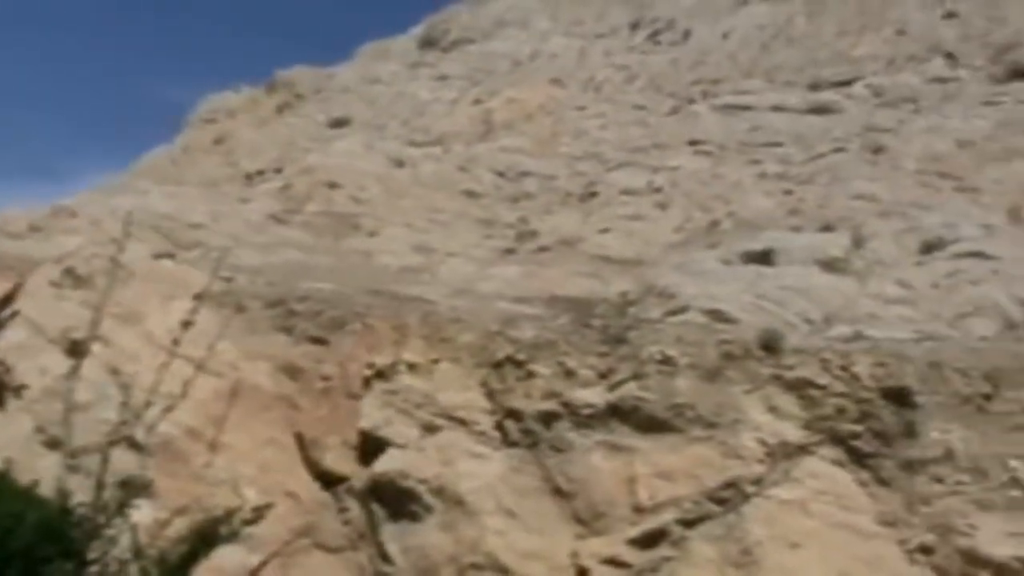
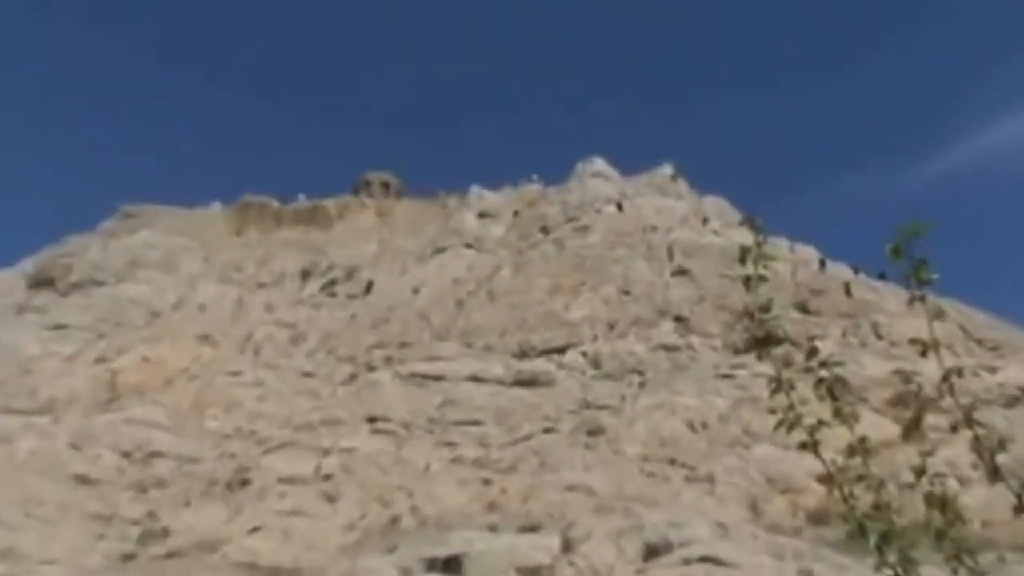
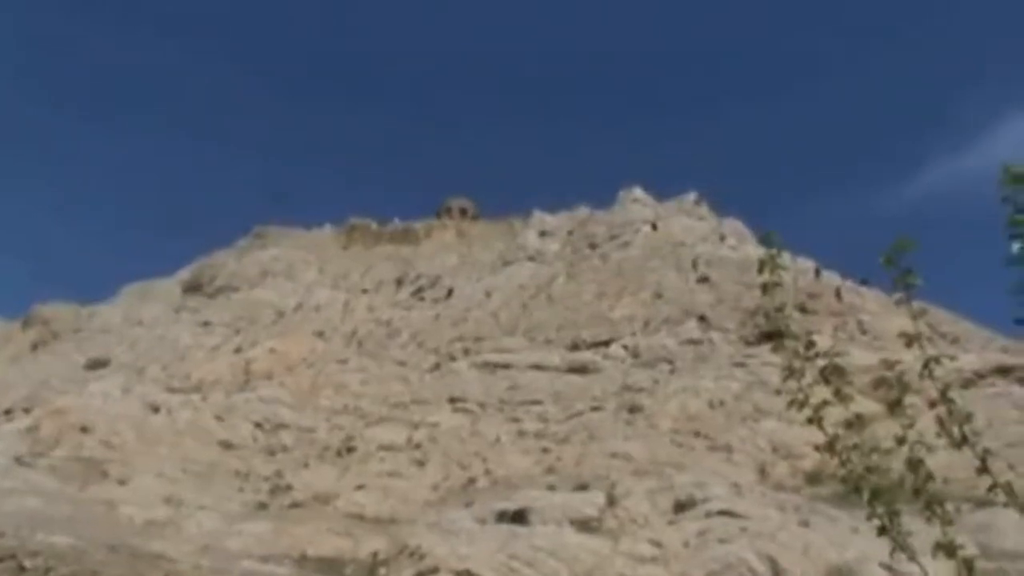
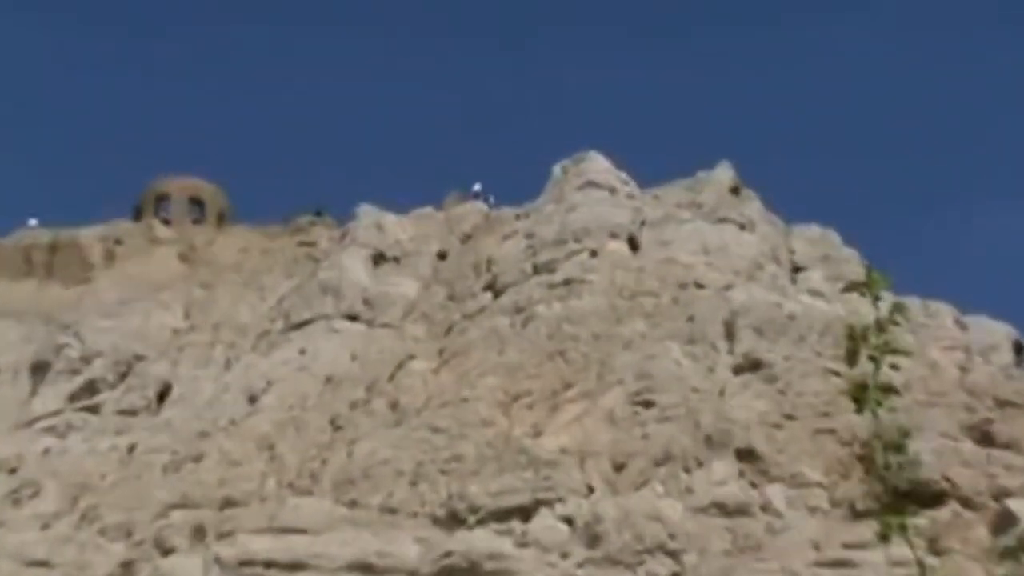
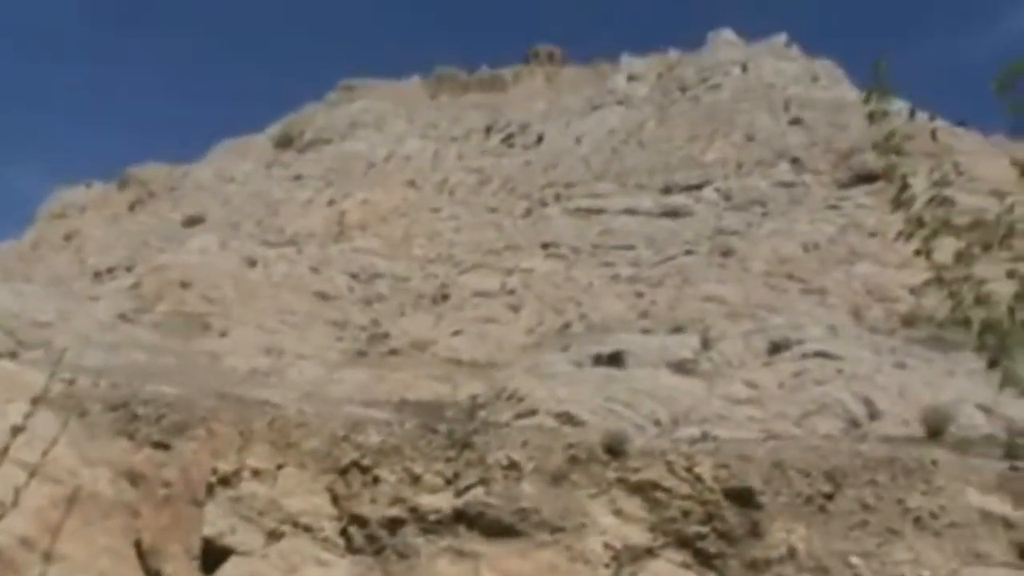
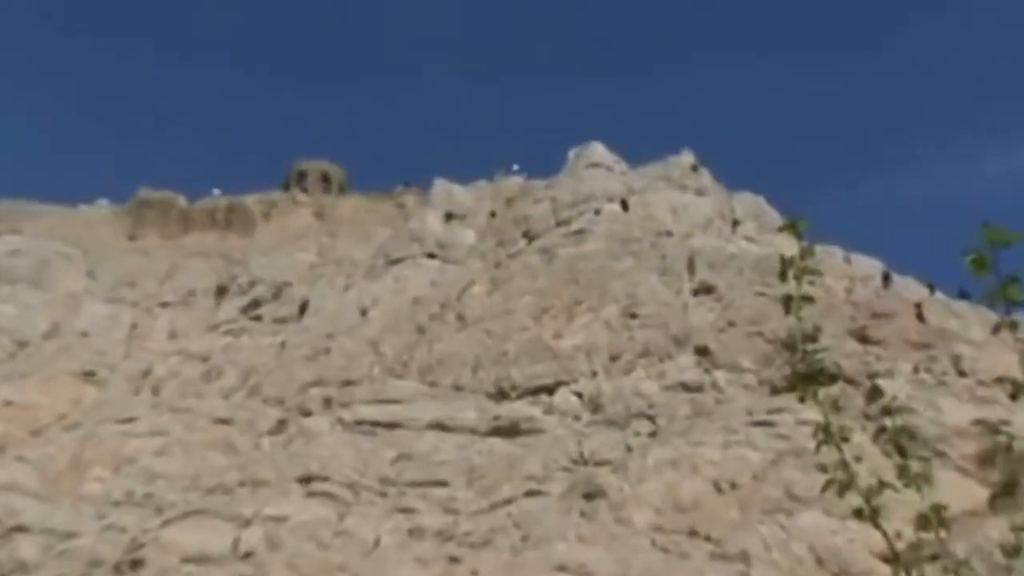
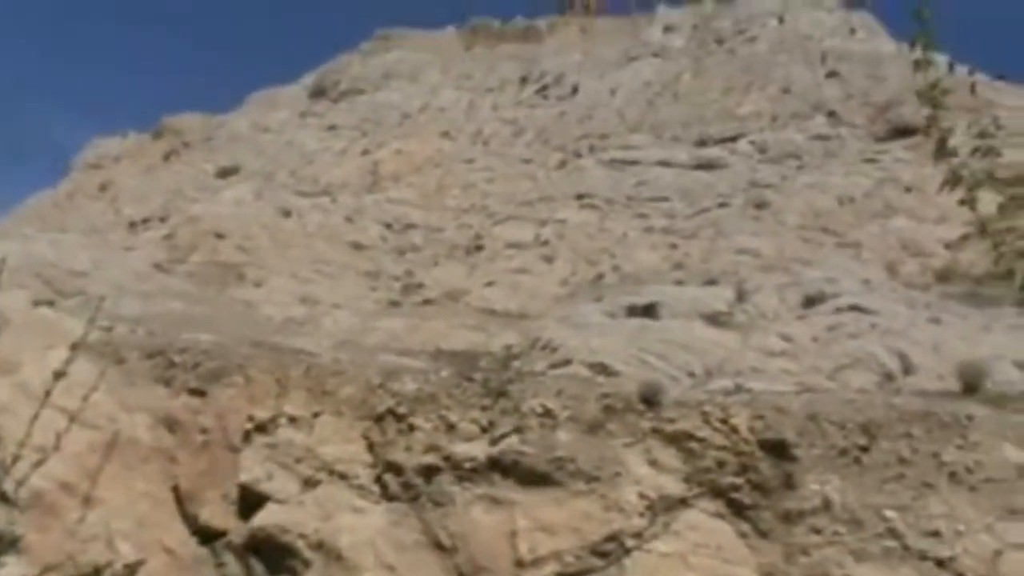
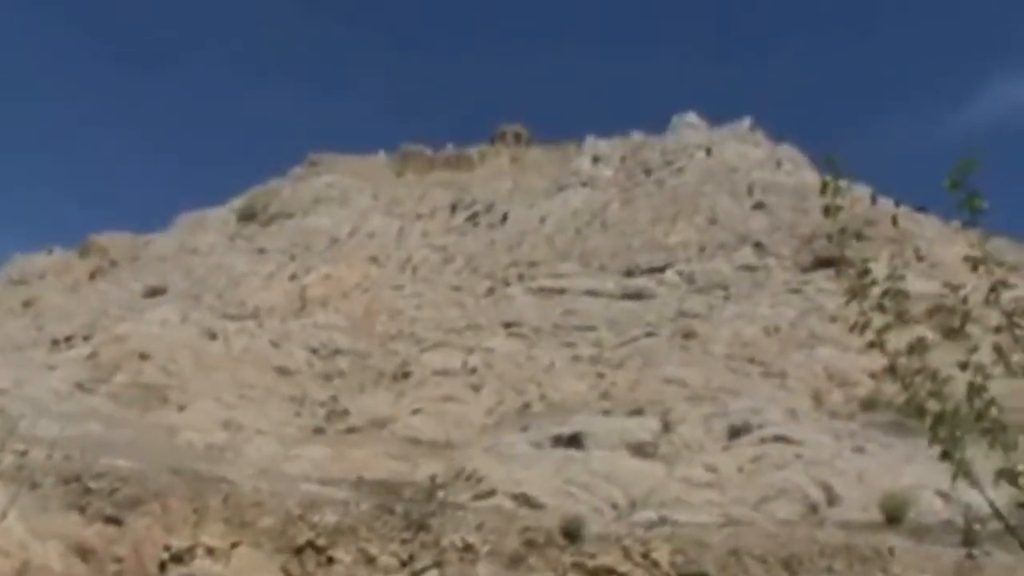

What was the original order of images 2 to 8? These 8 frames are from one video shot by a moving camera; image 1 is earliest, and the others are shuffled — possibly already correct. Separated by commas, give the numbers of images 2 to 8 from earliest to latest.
7, 5, 8, 3, 2, 6, 4
